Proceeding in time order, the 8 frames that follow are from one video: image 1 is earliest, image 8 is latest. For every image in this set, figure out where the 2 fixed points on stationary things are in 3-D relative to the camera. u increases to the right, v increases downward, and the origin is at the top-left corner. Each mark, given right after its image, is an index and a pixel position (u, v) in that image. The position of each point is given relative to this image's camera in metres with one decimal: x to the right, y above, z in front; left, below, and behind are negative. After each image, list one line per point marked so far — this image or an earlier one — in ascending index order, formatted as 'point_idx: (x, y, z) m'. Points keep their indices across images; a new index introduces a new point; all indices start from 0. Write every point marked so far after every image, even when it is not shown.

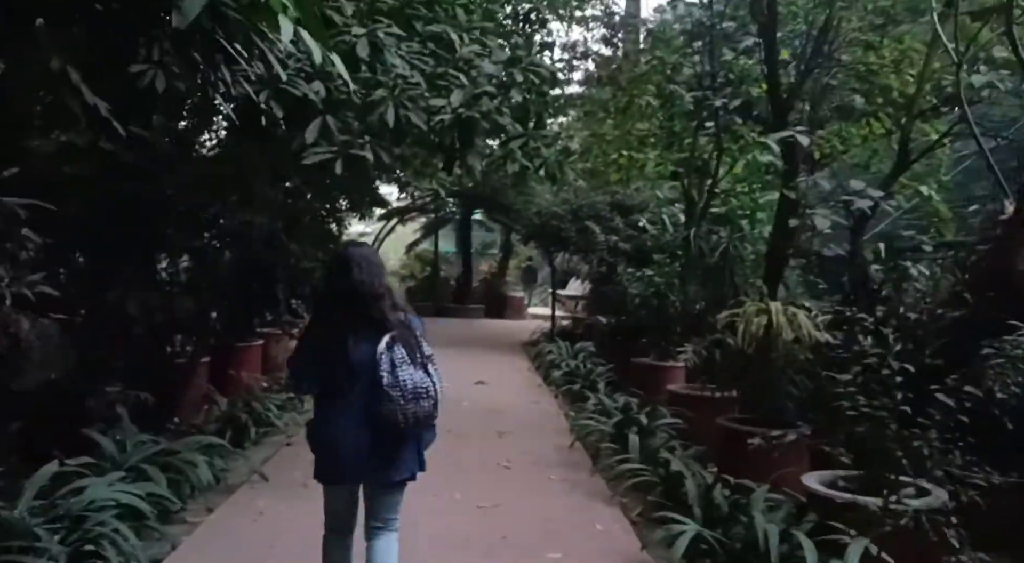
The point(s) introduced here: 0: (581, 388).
0: (+0.8, -1.1, +8.7) m
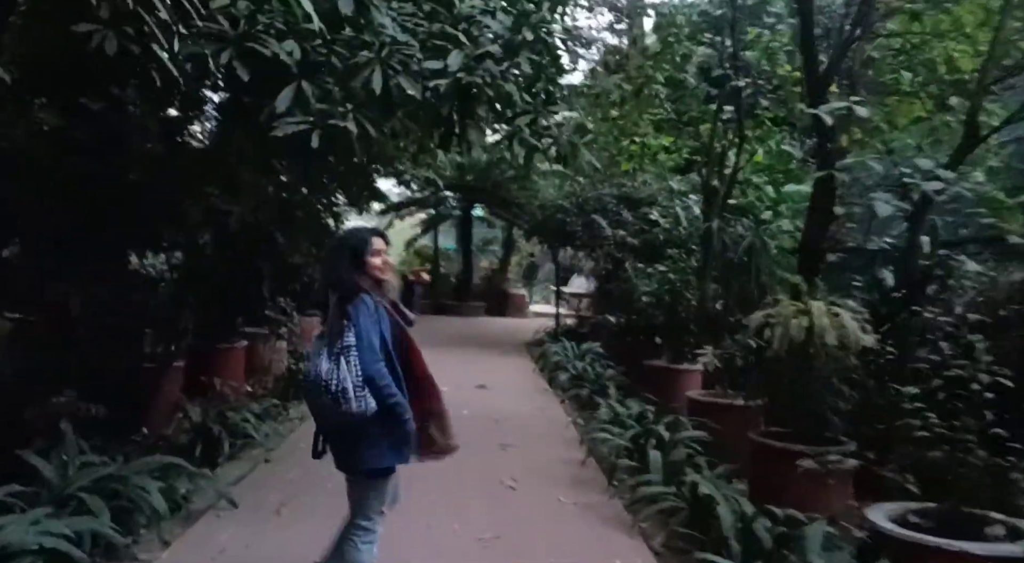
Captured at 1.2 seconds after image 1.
0: (+0.8, -1.1, +8.1) m
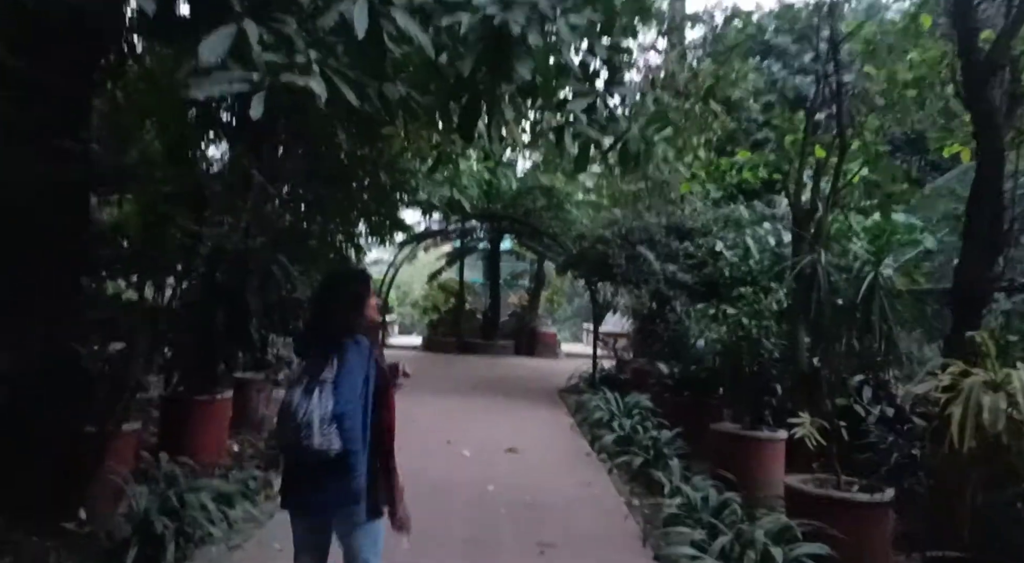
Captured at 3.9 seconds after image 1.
0: (+1.1, -1.4, +6.6) m
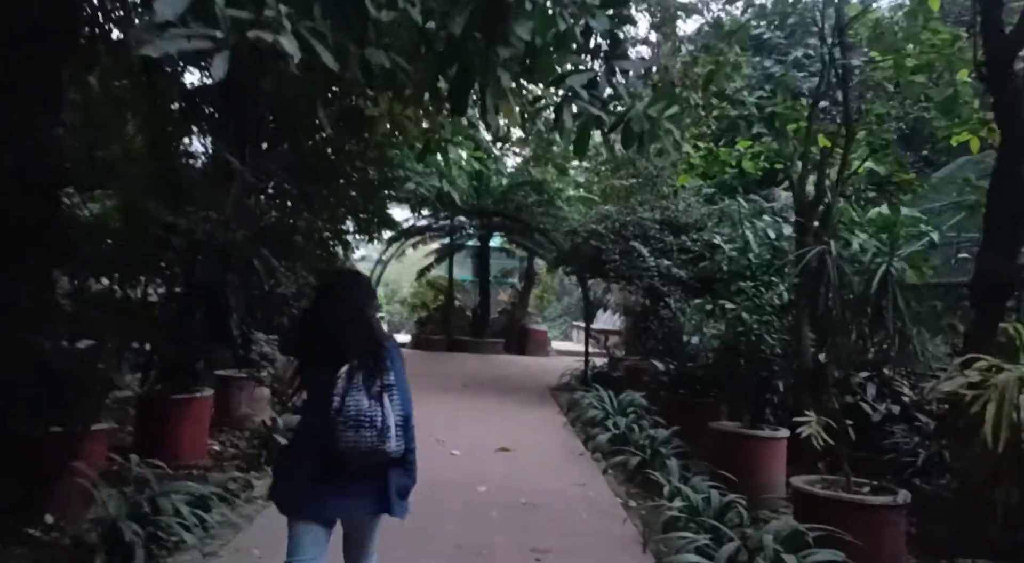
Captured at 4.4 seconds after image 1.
0: (+1.0, -1.4, +6.4) m
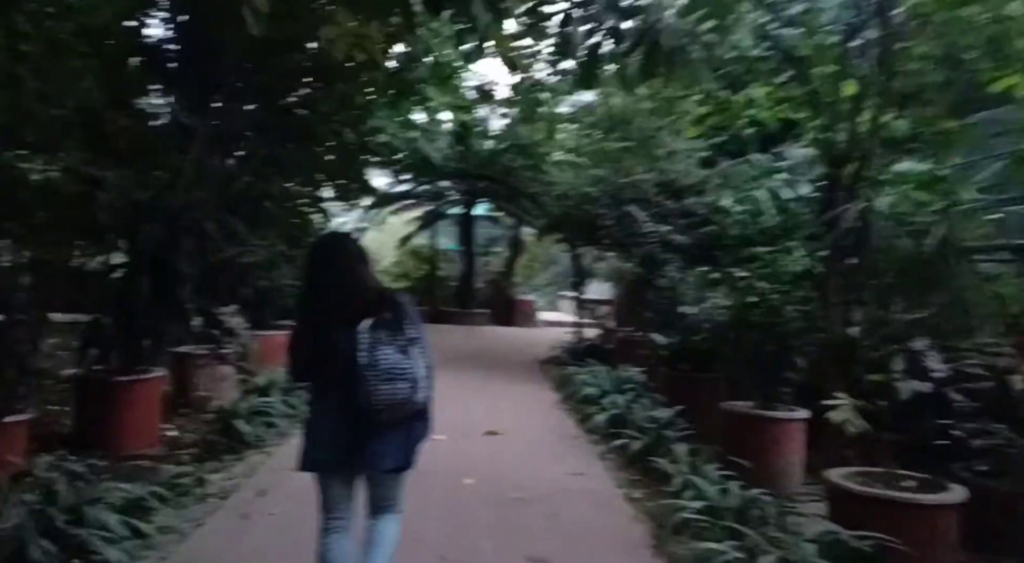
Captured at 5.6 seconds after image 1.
0: (+0.9, -1.2, +5.8) m
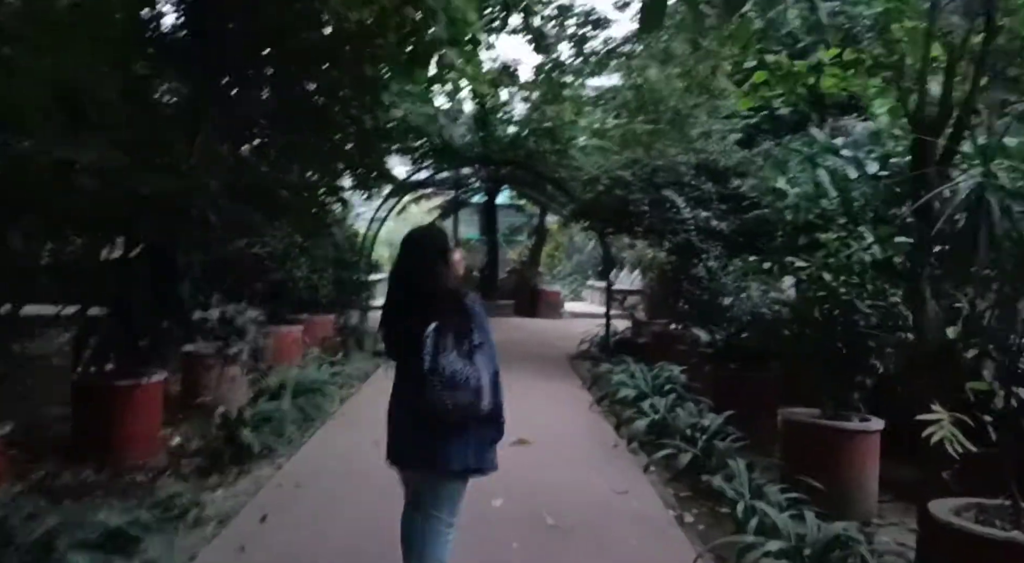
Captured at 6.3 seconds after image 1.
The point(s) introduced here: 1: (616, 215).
0: (+1.1, -1.1, +5.1) m
1: (+1.1, +0.7, +9.2) m
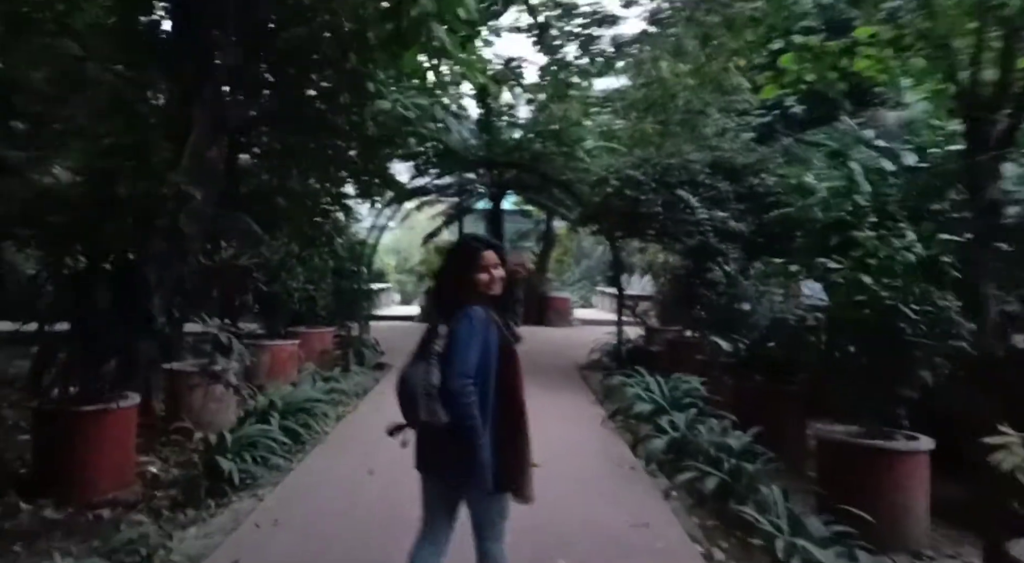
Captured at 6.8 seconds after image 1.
0: (+1.2, -1.1, +4.6) m
1: (+1.2, +0.7, +8.7) m
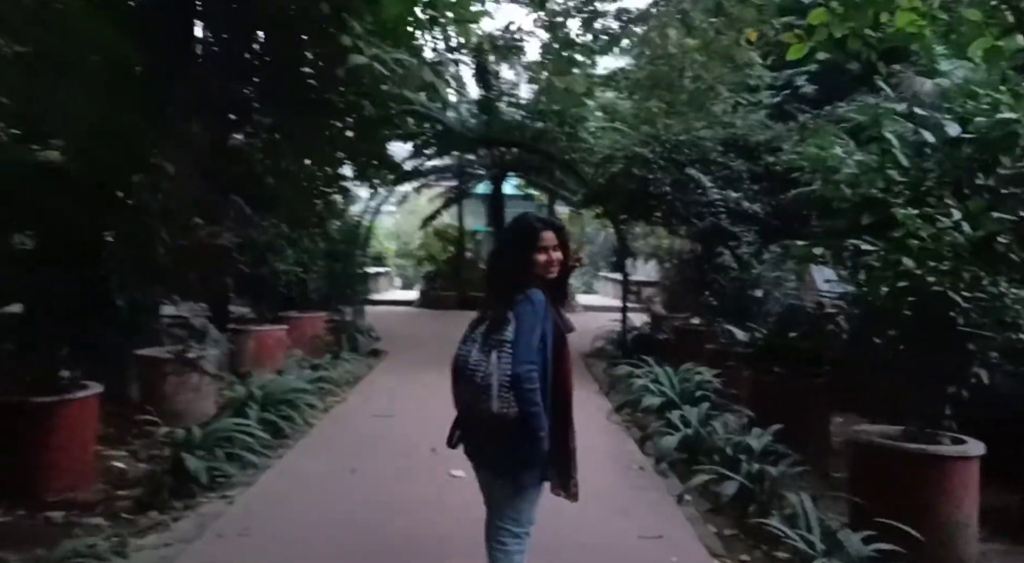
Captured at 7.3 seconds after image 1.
0: (+1.2, -1.1, +4.2) m
1: (+1.2, +0.8, +8.2) m
